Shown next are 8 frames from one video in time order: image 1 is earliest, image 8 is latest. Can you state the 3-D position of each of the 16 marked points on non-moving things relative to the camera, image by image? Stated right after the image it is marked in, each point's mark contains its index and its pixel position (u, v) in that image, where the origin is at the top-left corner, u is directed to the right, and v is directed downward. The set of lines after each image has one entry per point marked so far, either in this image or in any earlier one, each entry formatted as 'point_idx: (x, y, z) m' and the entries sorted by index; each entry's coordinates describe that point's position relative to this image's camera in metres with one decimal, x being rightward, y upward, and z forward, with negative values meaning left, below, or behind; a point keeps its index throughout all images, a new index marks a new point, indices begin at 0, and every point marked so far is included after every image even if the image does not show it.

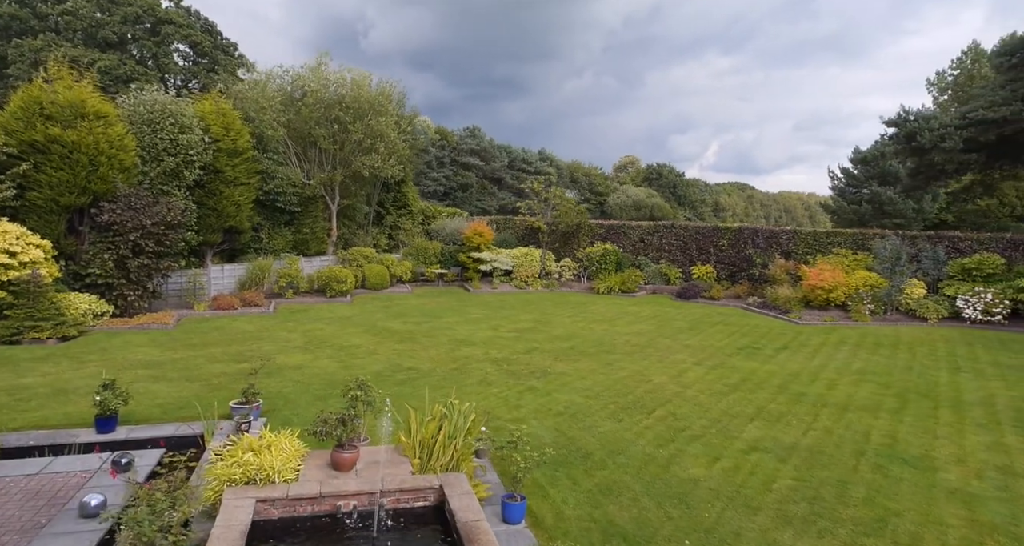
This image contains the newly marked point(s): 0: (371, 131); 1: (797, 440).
0: (-4.3, +4.4, +18.8) m
1: (+2.3, -1.4, +4.9) m
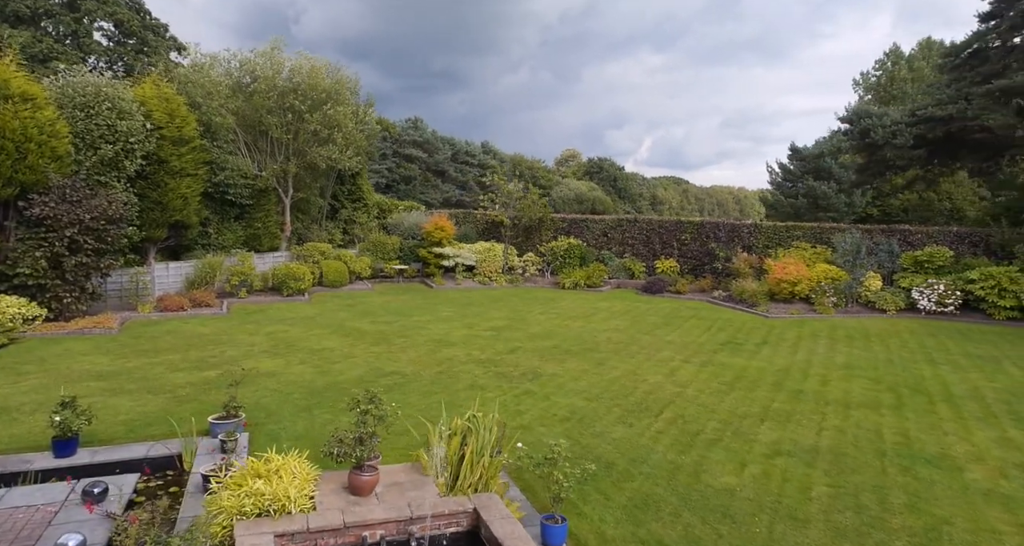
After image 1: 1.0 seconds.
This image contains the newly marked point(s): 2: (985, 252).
0: (-5.4, +4.5, +18.1) m
1: (+2.4, -1.3, +4.8) m
2: (+12.0, +0.6, +15.3) m
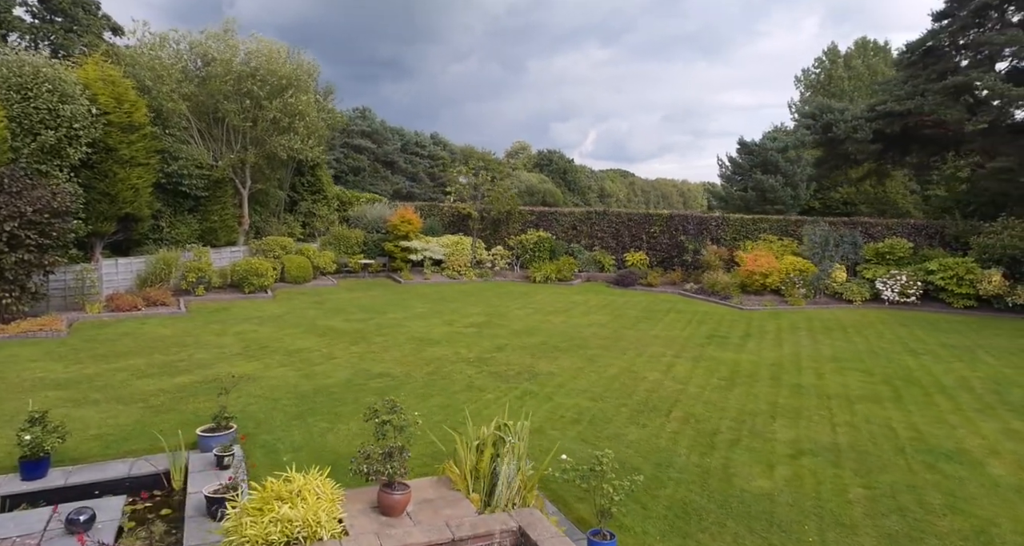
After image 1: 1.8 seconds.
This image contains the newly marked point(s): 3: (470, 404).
0: (-6.3, +4.7, +17.3) m
1: (+2.5, -1.3, +4.8) m
2: (+11.3, +0.8, +16.0) m
3: (-0.4, -1.3, +5.8) m
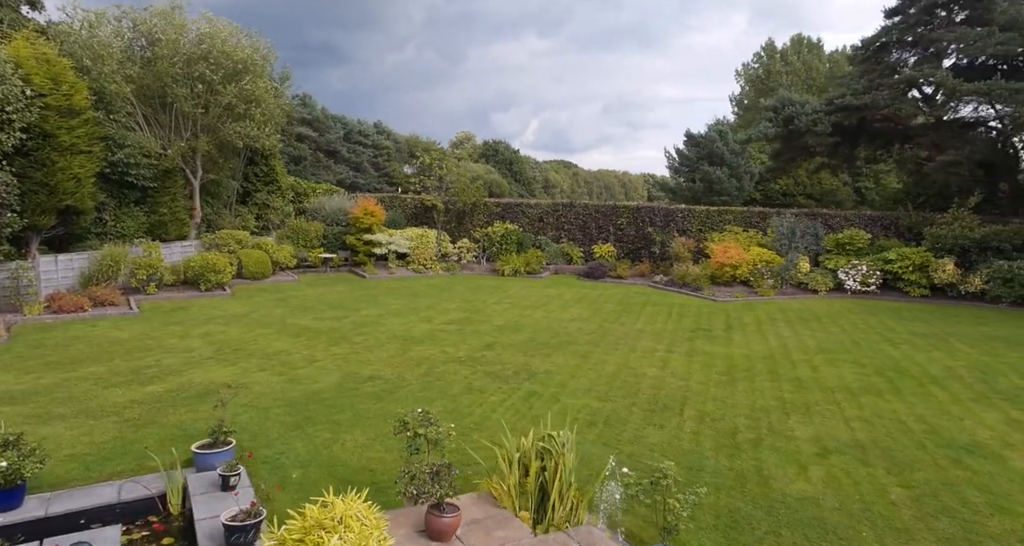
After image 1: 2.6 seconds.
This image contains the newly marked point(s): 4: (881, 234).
0: (-7.2, +4.8, +16.5) m
1: (+2.7, -1.3, +4.8) m
2: (+10.4, +1.1, +16.6) m
3: (-0.3, -1.2, +5.6) m
4: (+10.0, +1.1, +16.6) m
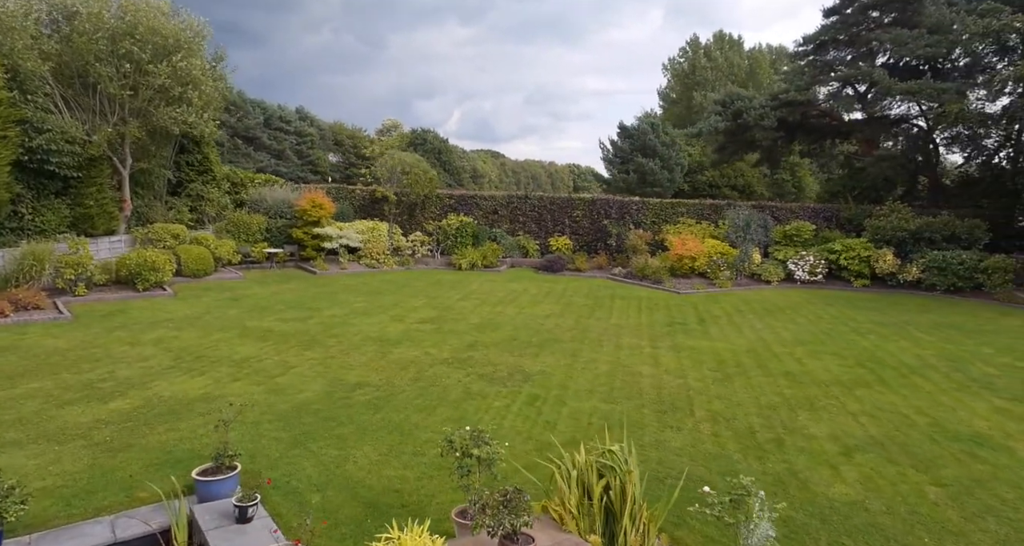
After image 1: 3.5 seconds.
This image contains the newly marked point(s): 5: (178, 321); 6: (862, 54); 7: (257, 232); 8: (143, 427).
0: (-8.3, +4.8, +15.3) m
1: (+2.8, -1.3, +4.8) m
2: (+9.3, +1.4, +17.4) m
3: (-0.2, -1.3, +5.3) m
4: (+8.9, +1.4, +17.3) m
5: (-5.3, -0.8, +9.8) m
6: (+10.5, +6.6, +18.3) m
7: (-7.2, +1.1, +17.2) m
8: (-3.1, -1.3, +5.1) m
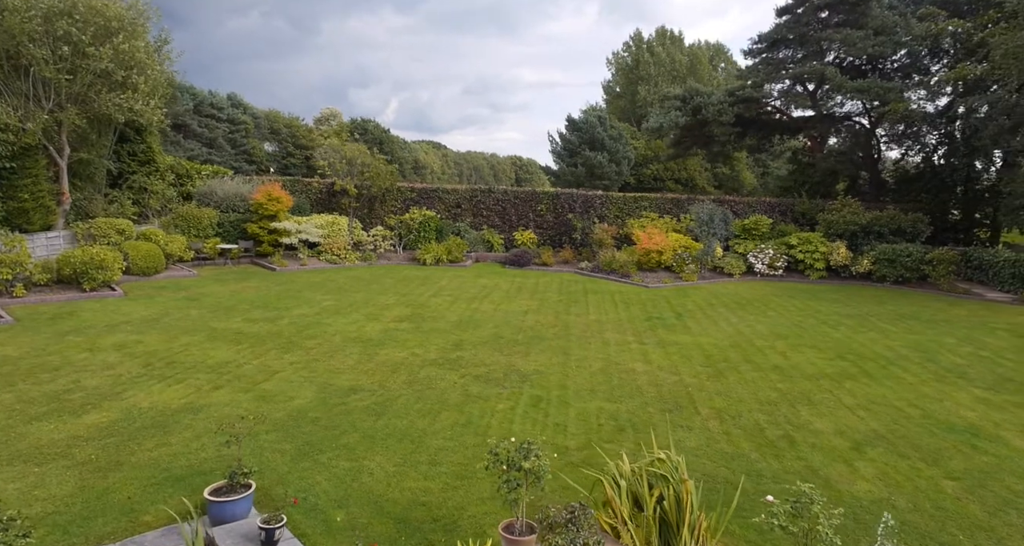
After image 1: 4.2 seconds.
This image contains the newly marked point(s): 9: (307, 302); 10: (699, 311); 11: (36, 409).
0: (-9.1, +4.9, +14.4) m
1: (+2.9, -1.2, +5.0) m
2: (+8.2, +1.6, +18.0) m
3: (-0.2, -1.3, +5.2) m
4: (+7.8, +1.6, +17.9) m
5: (-5.6, -0.8, +9.2) m
6: (+9.3, +6.8, +19.0) m
7: (-8.1, +1.2, +16.4) m
8: (-3.0, -1.3, +4.7) m
9: (-3.7, -0.5, +11.0) m
10: (+3.2, -0.6, +10.5) m
11: (-4.3, -1.2, +5.5) m
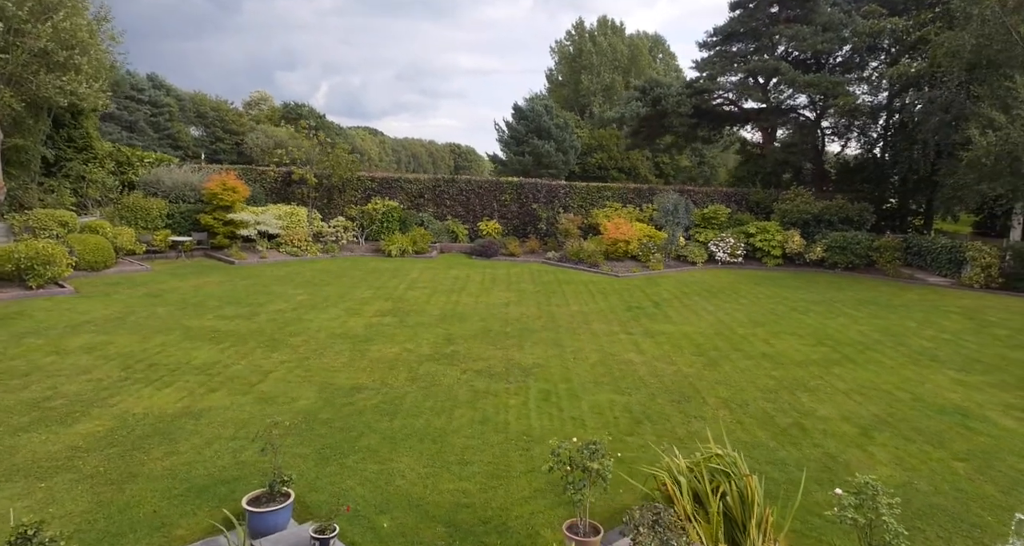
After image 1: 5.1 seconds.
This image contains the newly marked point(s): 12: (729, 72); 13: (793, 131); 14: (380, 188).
0: (-9.8, +5.0, +13.4) m
1: (+3.1, -1.2, +5.3) m
2: (+7.1, +2.0, +18.7) m
3: (0.0, -1.2, +5.2) m
4: (+6.8, +2.0, +18.5) m
5: (-5.8, -0.7, +8.7) m
6: (+8.1, +7.3, +19.6) m
7: (-9.0, +1.4, +15.6) m
8: (-2.8, -1.3, +4.4) m
9: (-4.1, -0.4, +10.7) m
10: (+2.9, -0.5, +10.8) m
11: (-4.2, -1.2, +5.1) m
12: (+7.1, +6.4, +19.8) m
13: (+9.3, +4.6, +20.0) m
14: (-3.9, +2.5, +18.3) m
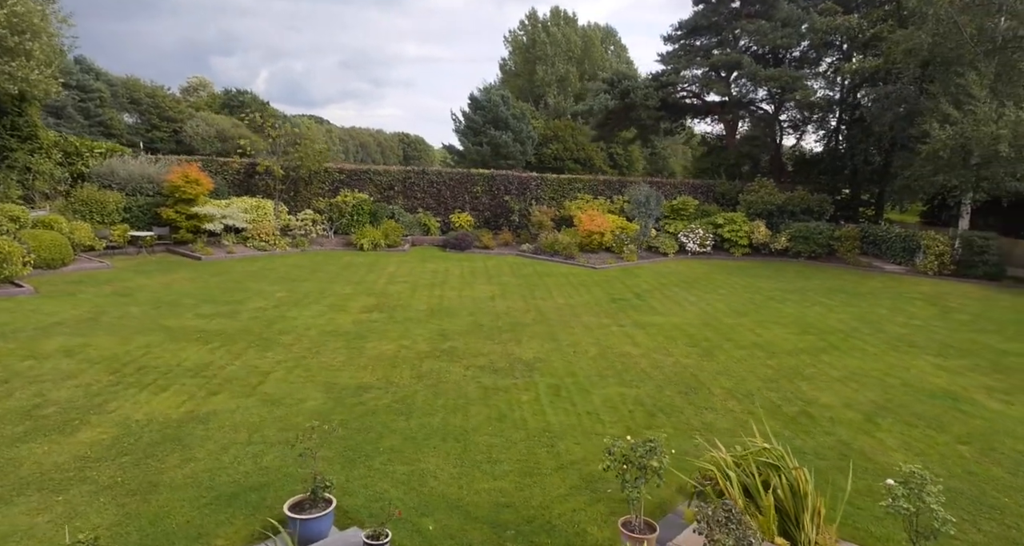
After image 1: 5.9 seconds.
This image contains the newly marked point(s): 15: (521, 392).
0: (-10.3, +5.0, +12.6) m
1: (+3.2, -1.1, +5.5) m
2: (+6.3, +2.3, +19.1) m
3: (+0.1, -1.2, +5.2) m
4: (+5.9, +2.3, +18.9) m
5: (-5.9, -0.7, +8.2) m
6: (+7.1, +7.6, +20.1) m
7: (-9.6, +1.5, +14.9) m
8: (-2.6, -1.3, +4.3) m
9: (-4.3, -0.3, +10.4) m
10: (+2.6, -0.3, +11.0) m
11: (-4.0, -1.3, +4.8) m
12: (+6.0, +6.8, +20.2) m
13: (+8.3, +5.0, +20.5) m
14: (-4.8, +2.7, +18.0) m
15: (+0.1, -1.1, +5.8) m
